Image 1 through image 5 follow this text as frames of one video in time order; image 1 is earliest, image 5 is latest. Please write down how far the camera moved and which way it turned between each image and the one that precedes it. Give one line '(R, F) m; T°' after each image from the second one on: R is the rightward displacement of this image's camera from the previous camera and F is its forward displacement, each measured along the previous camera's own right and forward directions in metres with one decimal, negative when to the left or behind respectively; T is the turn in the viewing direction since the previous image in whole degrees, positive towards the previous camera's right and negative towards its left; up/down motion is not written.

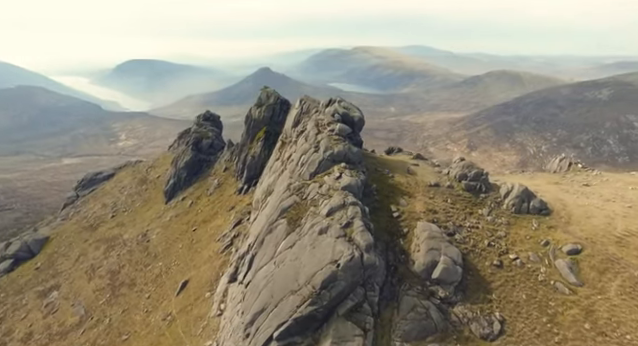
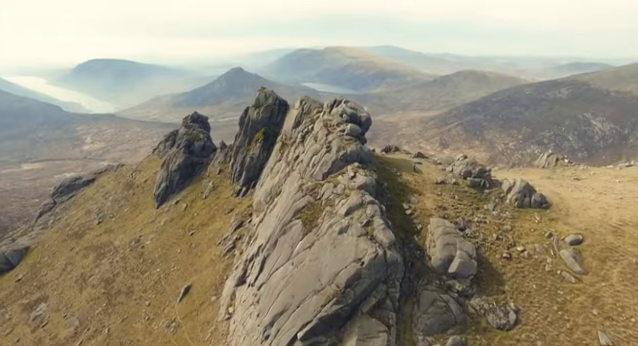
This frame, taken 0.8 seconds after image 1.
(-4.6, -0.2) m; +4°
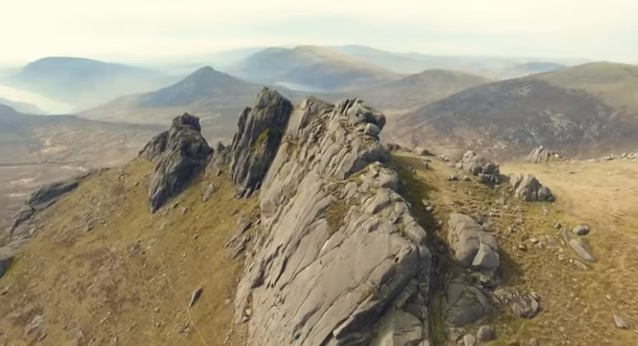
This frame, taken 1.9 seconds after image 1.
(-6.0, -0.2) m; +4°
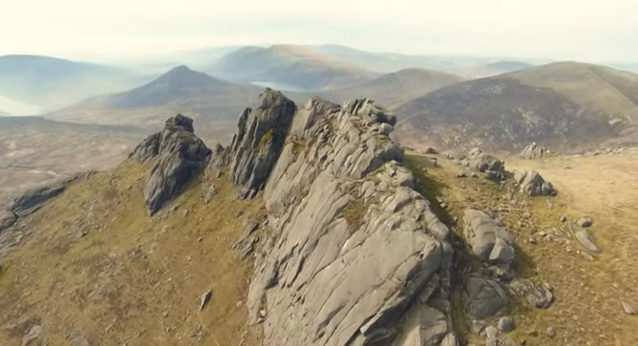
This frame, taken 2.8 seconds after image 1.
(-4.7, -0.2) m; +3°
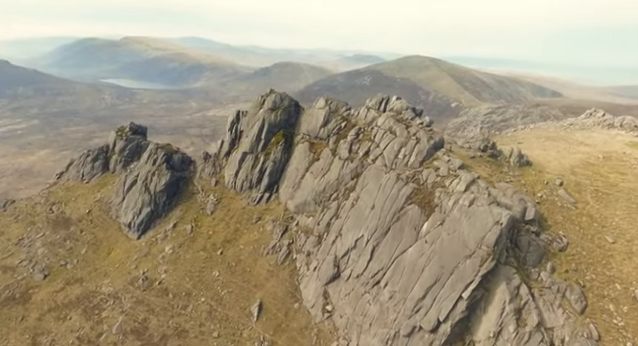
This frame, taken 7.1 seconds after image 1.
(-24.3, +1.8) m; +19°
